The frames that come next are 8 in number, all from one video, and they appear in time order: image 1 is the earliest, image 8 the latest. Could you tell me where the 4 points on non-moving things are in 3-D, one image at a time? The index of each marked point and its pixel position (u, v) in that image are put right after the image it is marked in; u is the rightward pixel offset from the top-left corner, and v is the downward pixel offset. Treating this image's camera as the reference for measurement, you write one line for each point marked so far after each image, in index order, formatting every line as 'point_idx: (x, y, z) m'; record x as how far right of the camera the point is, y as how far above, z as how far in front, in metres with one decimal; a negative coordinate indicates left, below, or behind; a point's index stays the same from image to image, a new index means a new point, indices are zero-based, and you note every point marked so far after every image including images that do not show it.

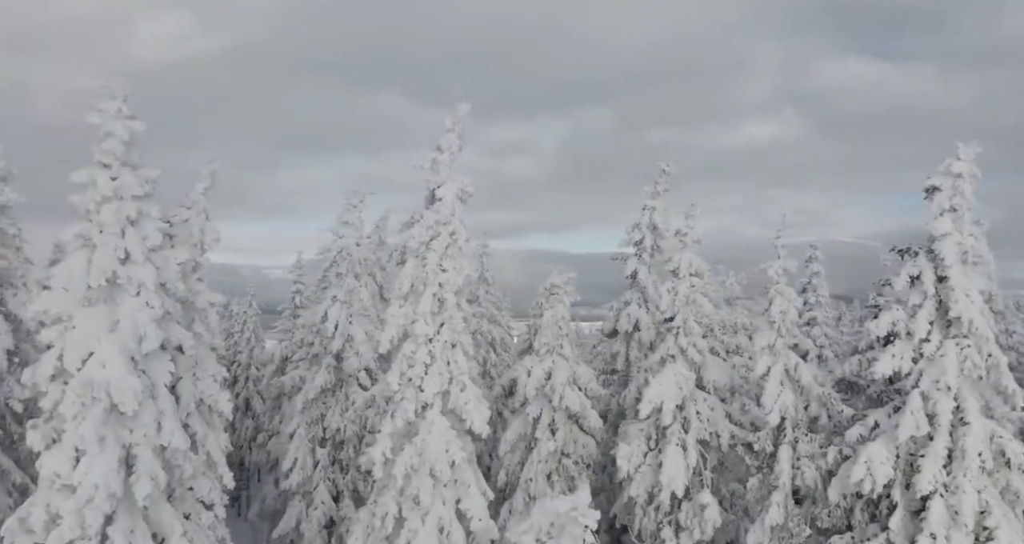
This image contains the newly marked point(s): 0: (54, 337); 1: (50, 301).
0: (-8.2, -1.2, +13.5) m
1: (-8.3, -0.5, +13.4) m
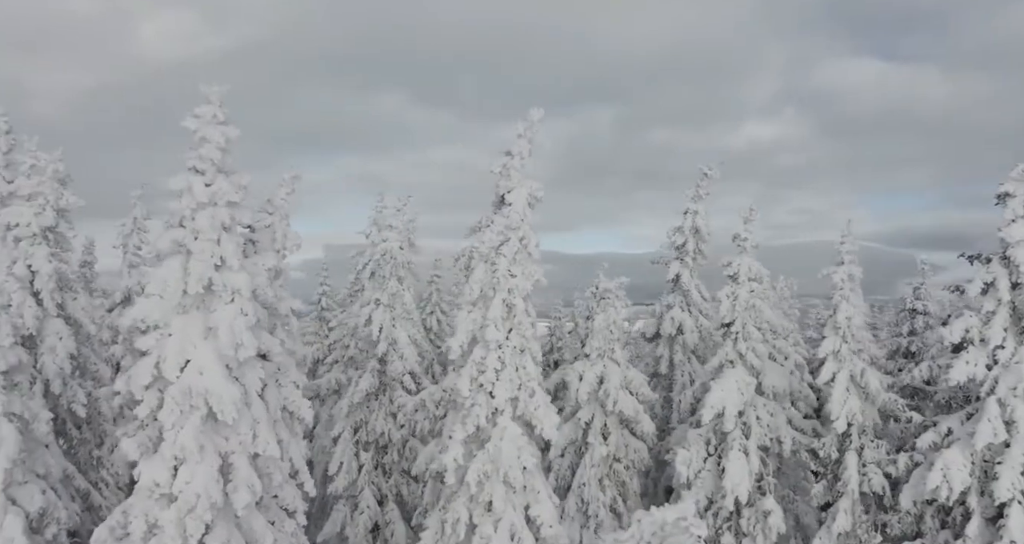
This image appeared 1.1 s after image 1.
0: (-6.4, -1.3, +13.4) m
1: (-6.5, -0.7, +13.3) m
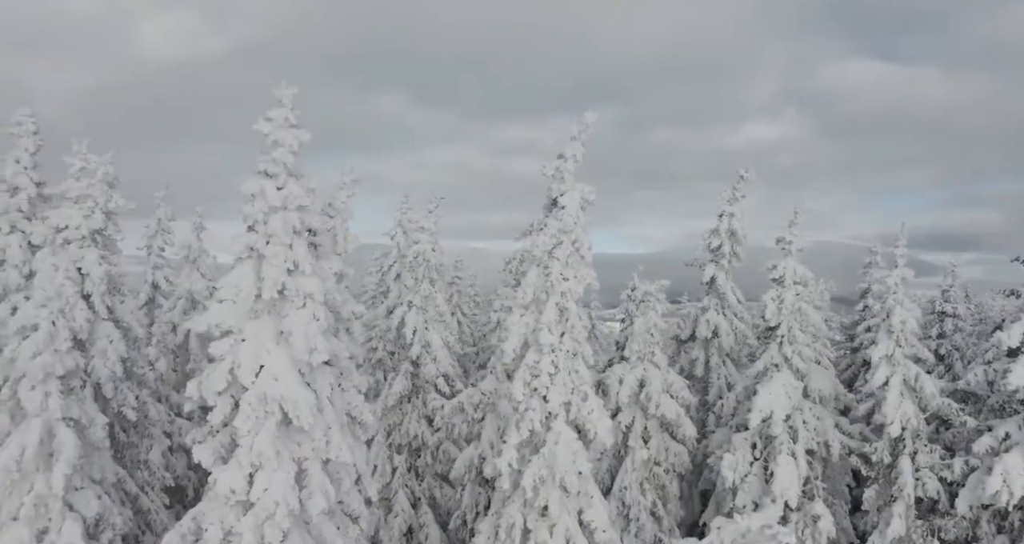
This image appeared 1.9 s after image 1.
0: (-5.0, -1.4, +13.2) m
1: (-5.1, -0.7, +13.2) m
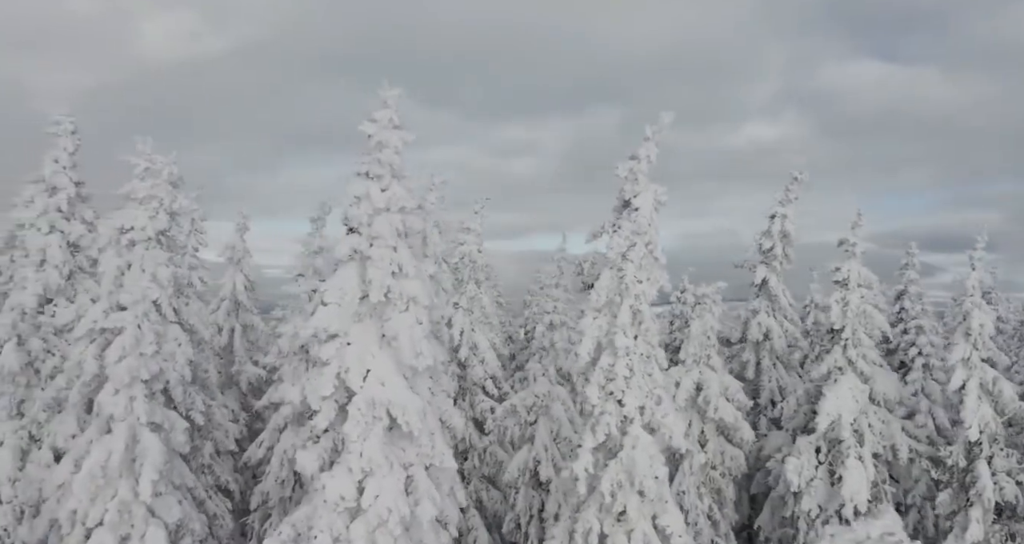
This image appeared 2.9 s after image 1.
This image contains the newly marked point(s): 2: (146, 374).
0: (-3.1, -1.5, +13.0) m
1: (-3.2, -0.8, +13.0) m
2: (-8.0, -2.2, +16.2) m
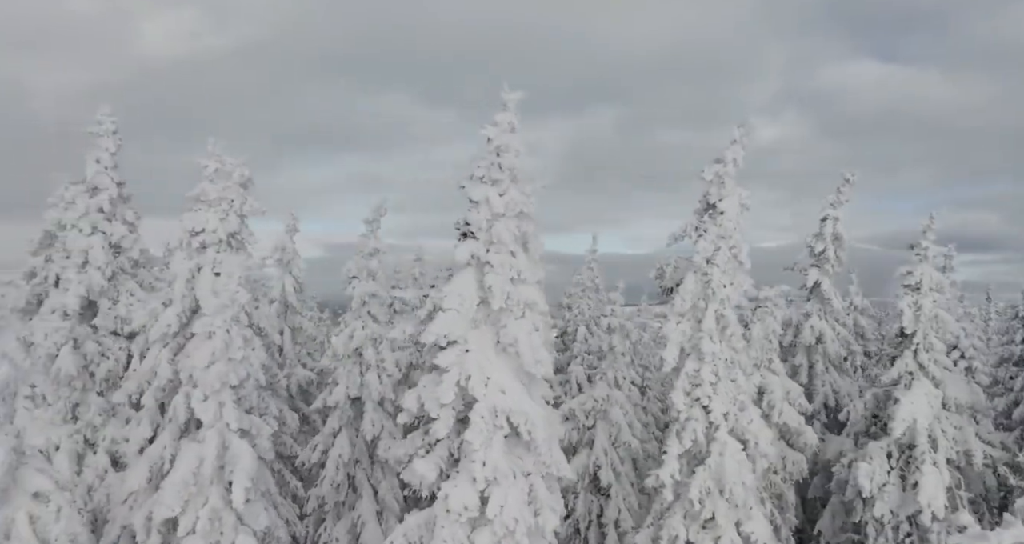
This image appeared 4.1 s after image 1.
0: (-1.1, -1.5, +12.8) m
1: (-1.1, -0.9, +12.7) m
2: (-6.0, -2.3, +15.9) m
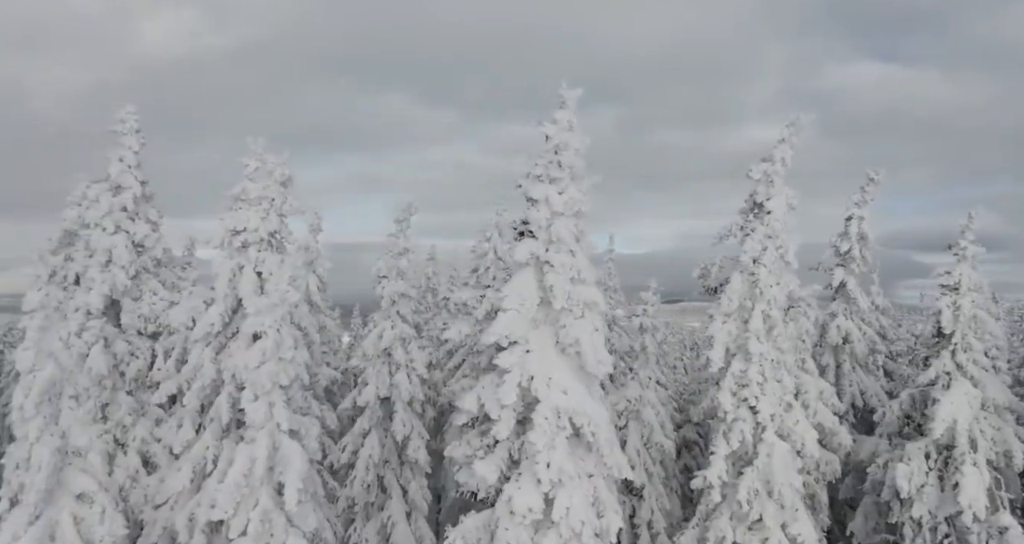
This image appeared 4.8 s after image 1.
0: (0.0, -1.5, +12.6) m
1: (0.0, -0.9, +12.6) m
2: (-4.9, -2.3, +15.8) m
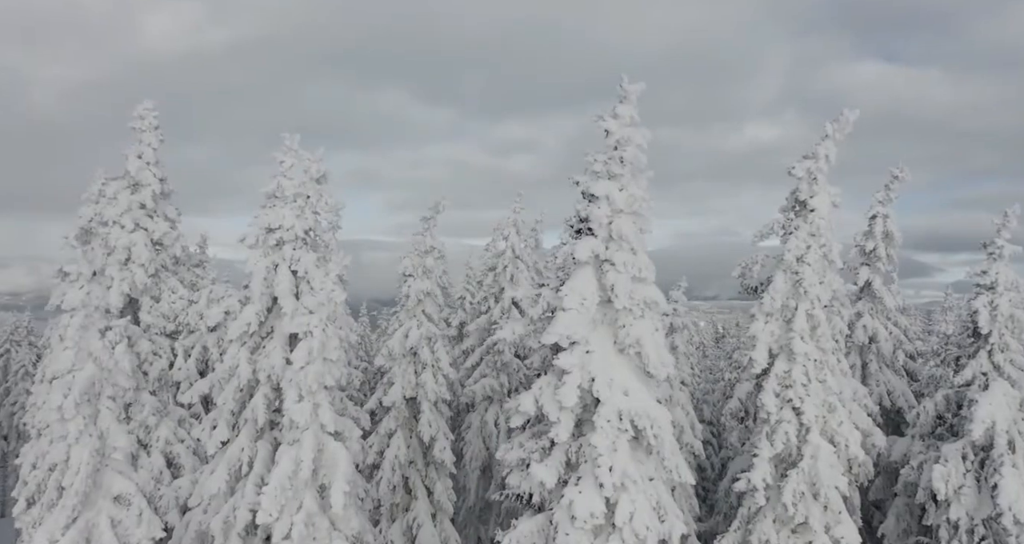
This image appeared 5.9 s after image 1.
0: (+1.0, -1.5, +12.4) m
1: (+1.0, -0.9, +12.4) m
2: (-3.9, -2.3, +15.5) m
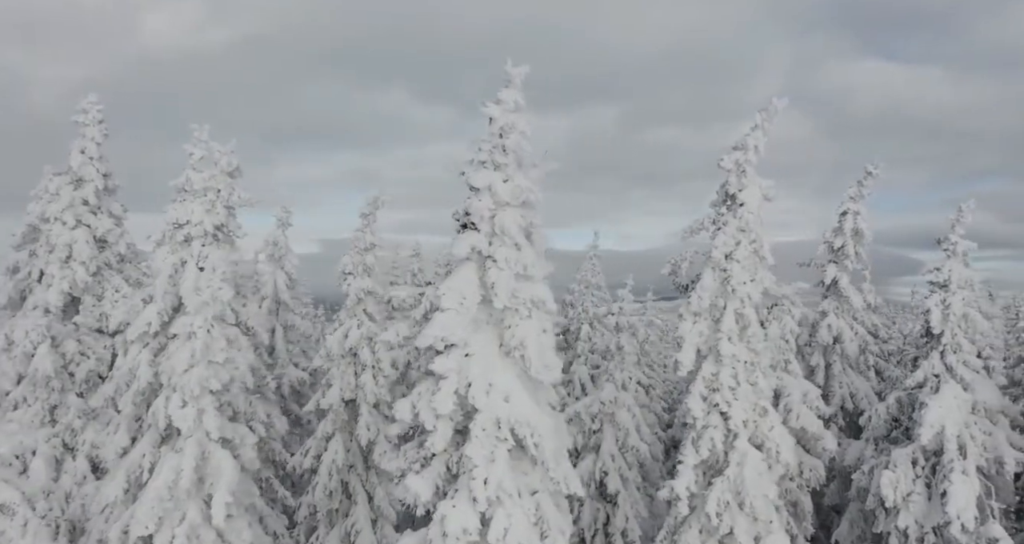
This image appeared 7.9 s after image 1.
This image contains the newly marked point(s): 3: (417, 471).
0: (-1.0, -1.5, +11.5) m
1: (-1.0, -0.8, +11.4) m
2: (-5.9, -2.2, +14.6) m
3: (-1.5, -3.2, +11.7) m
